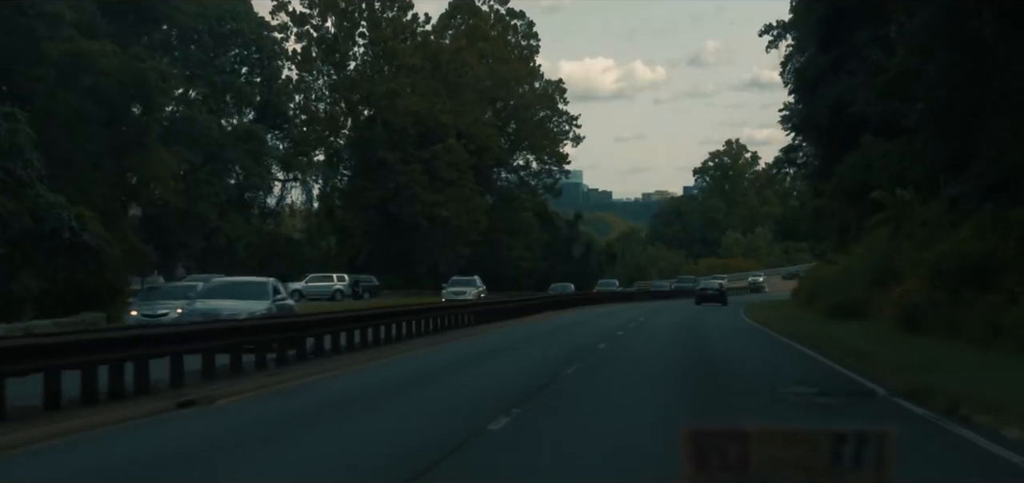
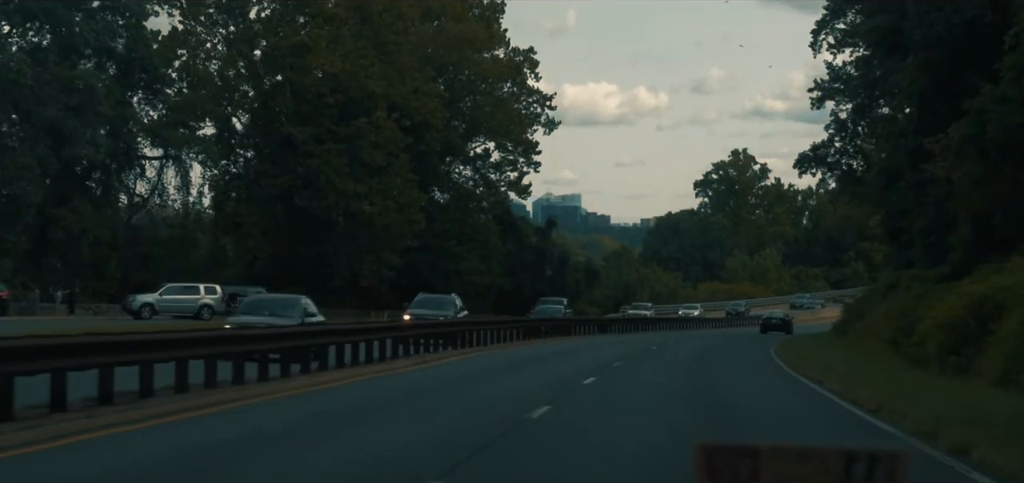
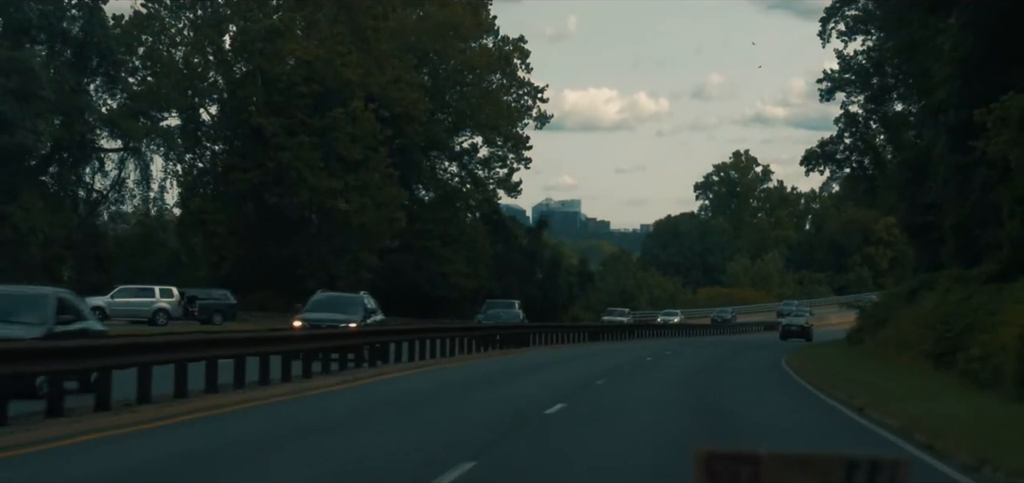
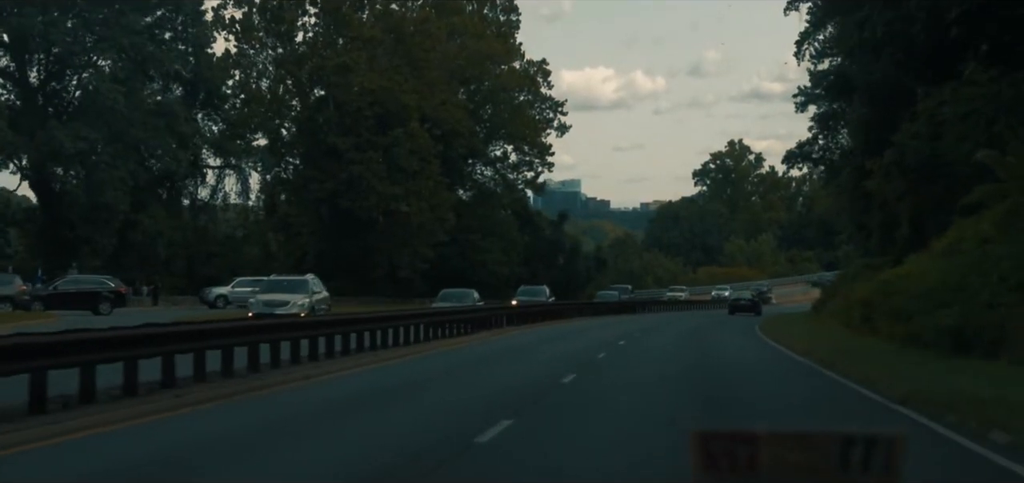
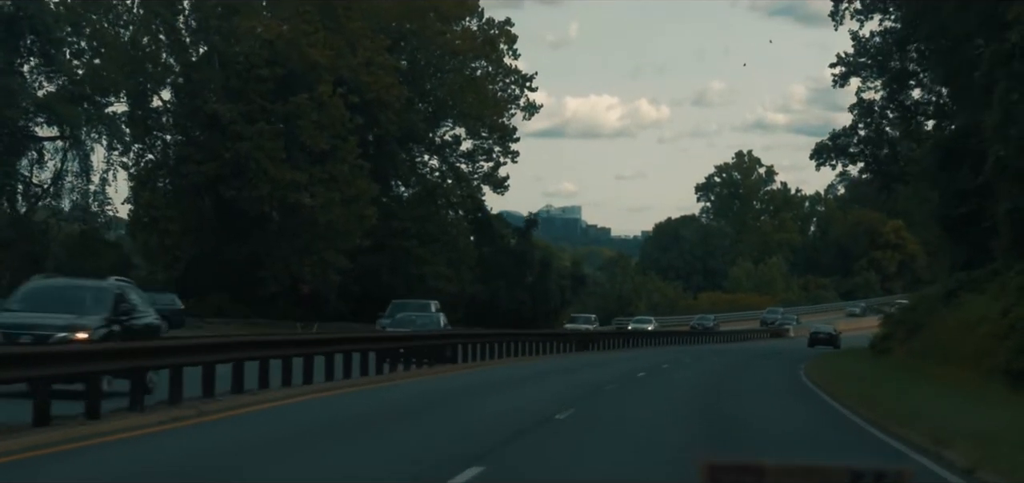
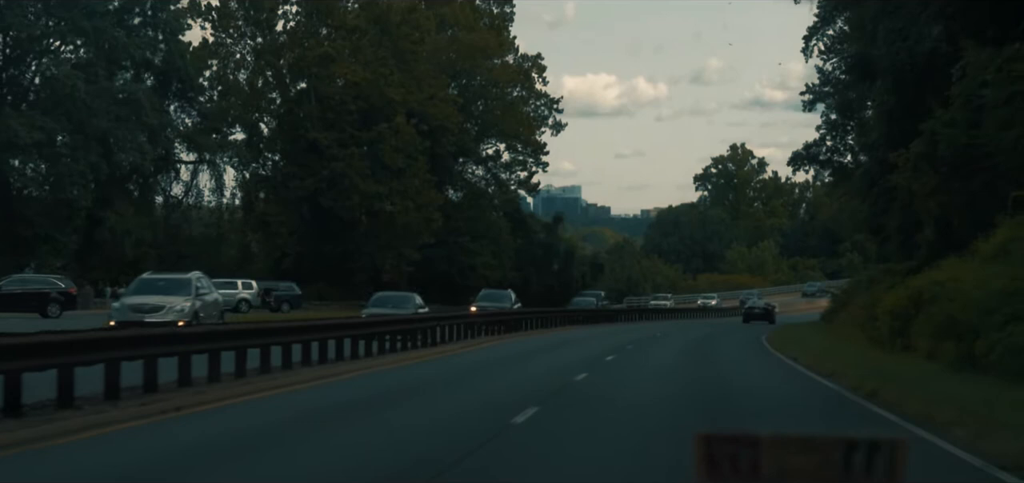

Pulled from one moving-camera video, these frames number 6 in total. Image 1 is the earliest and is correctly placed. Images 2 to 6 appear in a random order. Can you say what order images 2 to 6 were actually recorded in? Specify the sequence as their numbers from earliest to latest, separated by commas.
4, 6, 2, 3, 5
